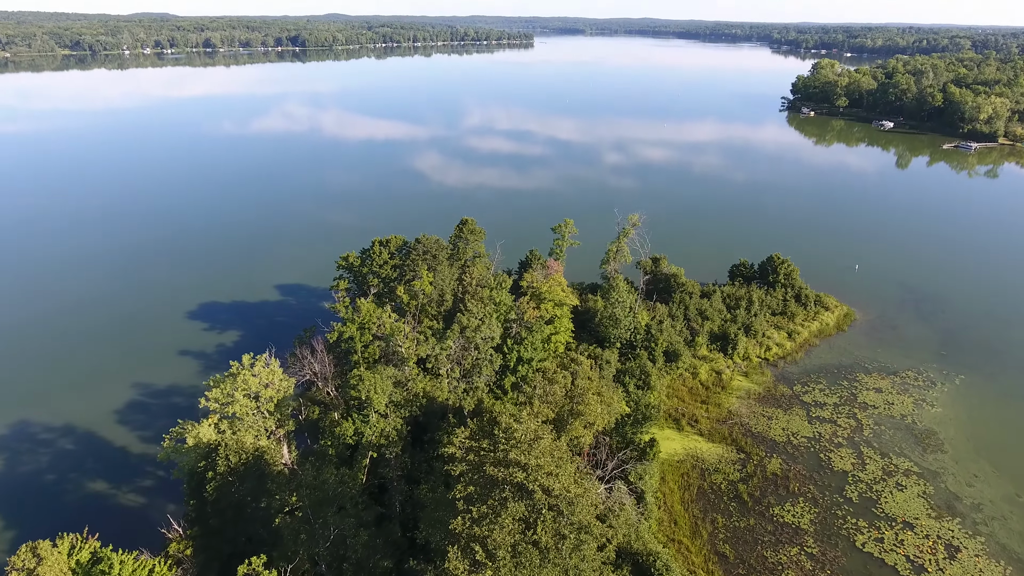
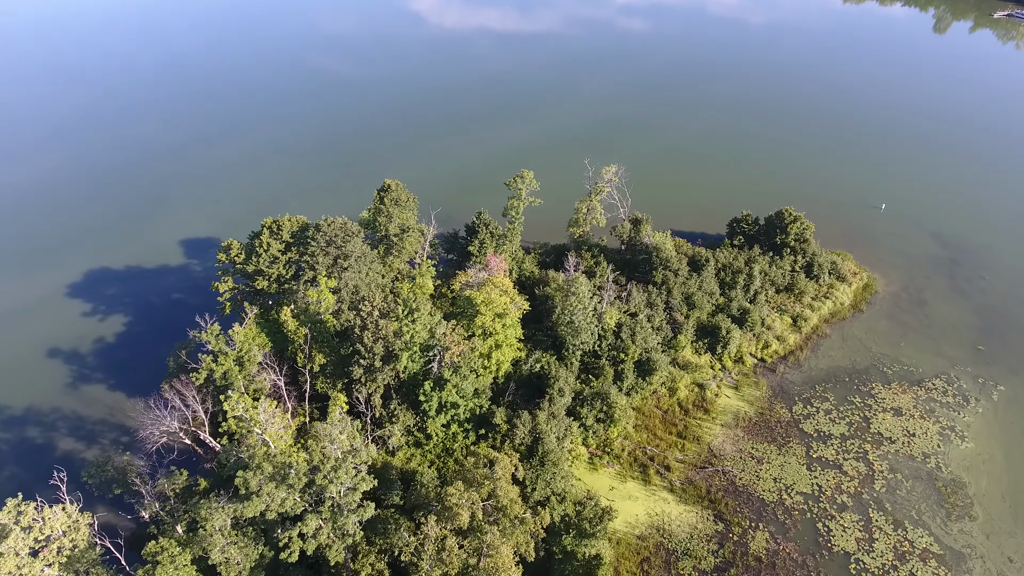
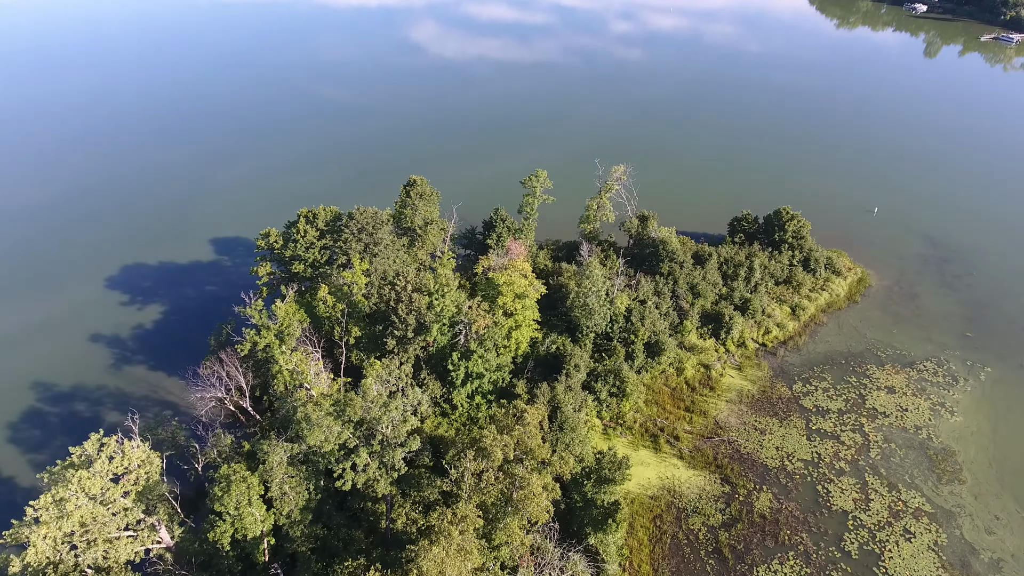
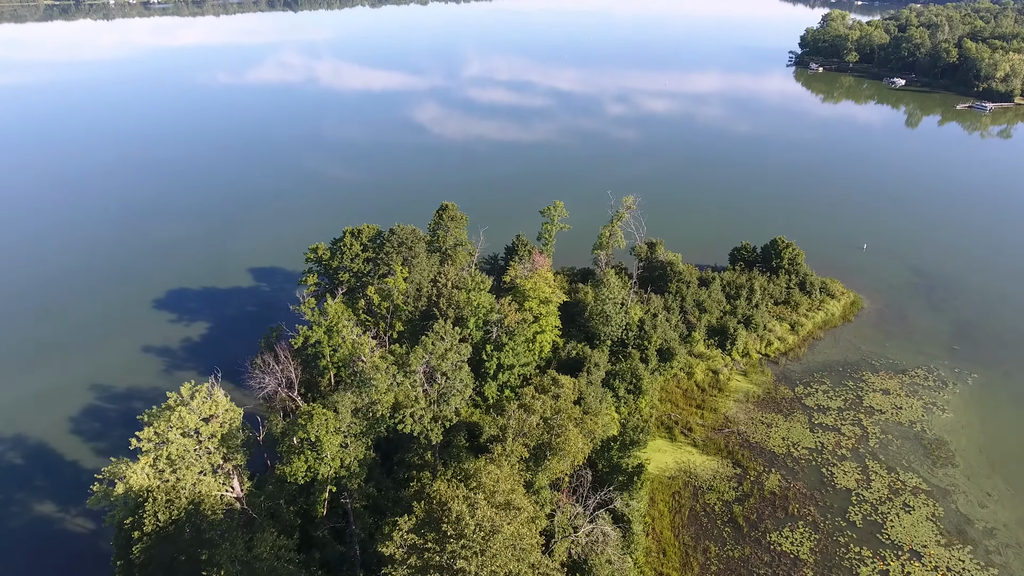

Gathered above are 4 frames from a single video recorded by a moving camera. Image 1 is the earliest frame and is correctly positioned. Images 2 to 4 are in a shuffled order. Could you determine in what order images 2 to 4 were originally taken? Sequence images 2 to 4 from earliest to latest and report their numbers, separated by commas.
4, 3, 2
